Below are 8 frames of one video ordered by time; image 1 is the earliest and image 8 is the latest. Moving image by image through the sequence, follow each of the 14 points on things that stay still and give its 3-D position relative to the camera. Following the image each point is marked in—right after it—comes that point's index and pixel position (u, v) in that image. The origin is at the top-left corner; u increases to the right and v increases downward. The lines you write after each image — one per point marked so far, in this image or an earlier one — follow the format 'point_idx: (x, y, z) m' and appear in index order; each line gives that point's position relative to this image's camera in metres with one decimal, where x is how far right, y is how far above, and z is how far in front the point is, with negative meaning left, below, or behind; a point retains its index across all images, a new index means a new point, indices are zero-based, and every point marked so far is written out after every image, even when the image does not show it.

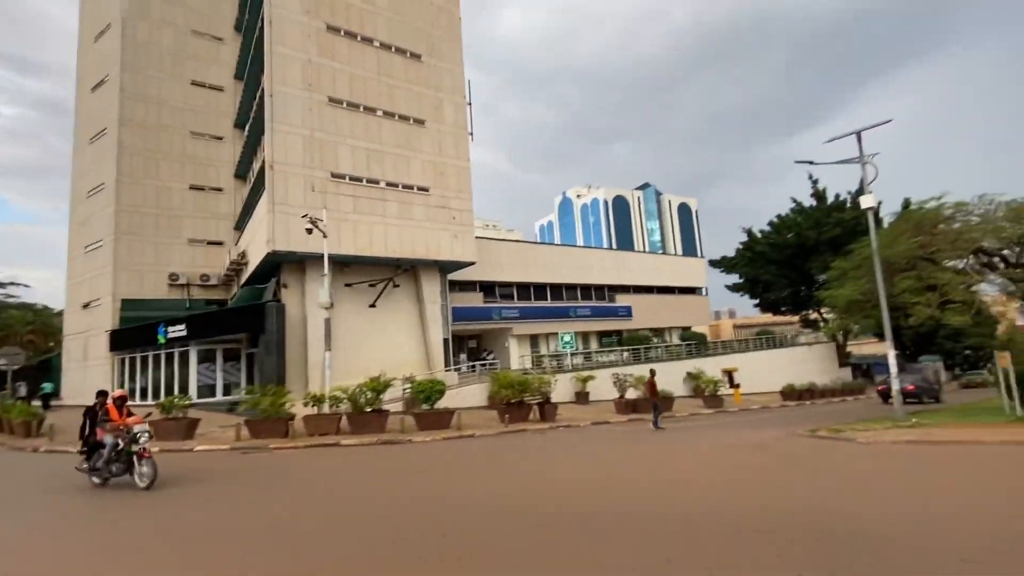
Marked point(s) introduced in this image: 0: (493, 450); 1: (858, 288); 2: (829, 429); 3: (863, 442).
0: (-0.5, -4.0, +12.0) m
1: (+14.0, 0.0, +19.4) m
2: (+9.4, -4.2, +14.2) m
3: (+9.0, -3.9, +12.4) m
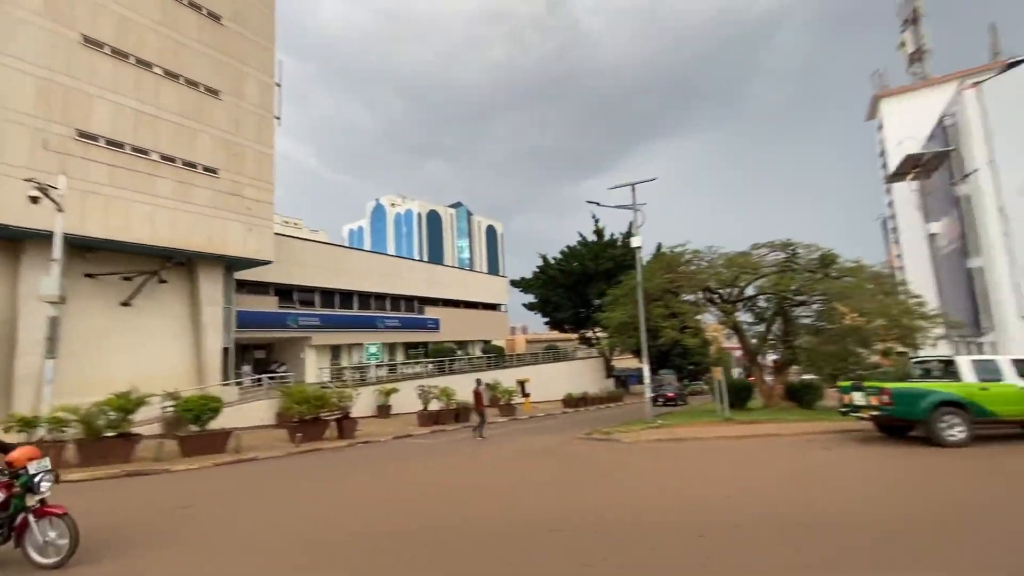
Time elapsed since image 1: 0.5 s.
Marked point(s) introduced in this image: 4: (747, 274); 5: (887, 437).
0: (-5.1, -4.1, +10.7) m
1: (+5.5, -1.2, +23.3) m
2: (+3.0, -5.0, +16.5) m
3: (+3.4, -4.7, +14.7) m
4: (+9.3, +0.6, +19.0) m
5: (+10.9, -4.3, +13.9) m
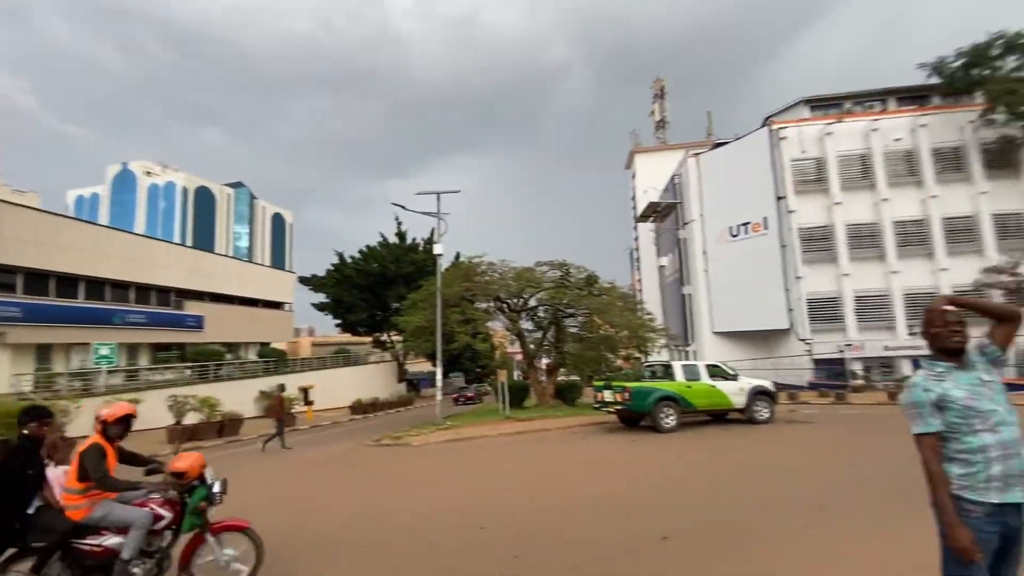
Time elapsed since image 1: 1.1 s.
0: (-9.3, -3.7, +7.7) m
1: (-4.4, -1.4, +23.6) m
2: (-4.2, -5.1, +16.3) m
3: (-3.1, -4.9, +14.9) m
4: (+0.8, +0.1, +21.2) m
5: (+4.1, -5.0, +17.1) m
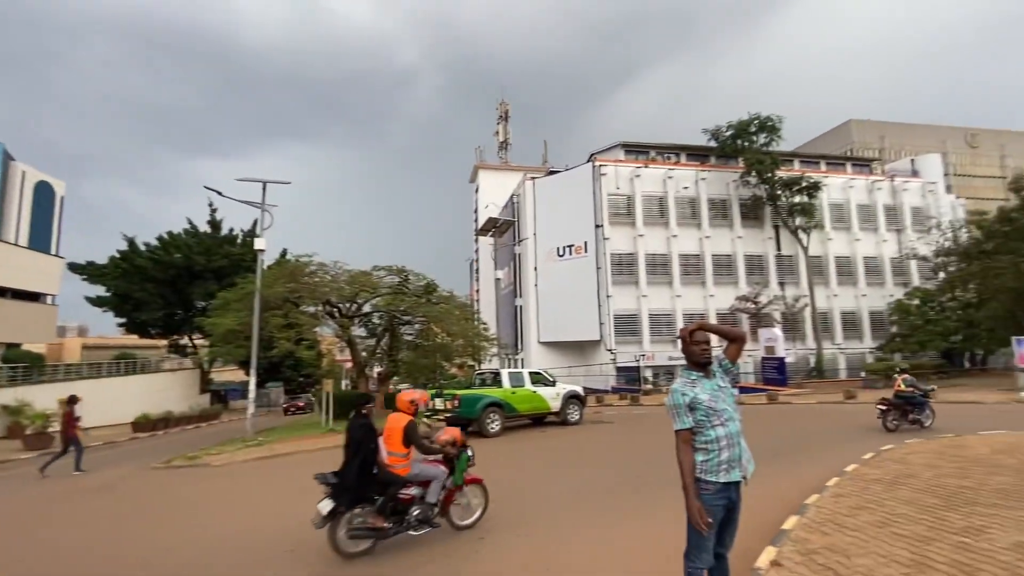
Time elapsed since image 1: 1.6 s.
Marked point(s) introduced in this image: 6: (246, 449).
0: (-11.6, -3.3, +4.4) m
1: (-12.0, -1.4, +21.0) m
2: (-9.6, -5.0, +14.1) m
3: (-8.1, -4.8, +13.1) m
4: (-6.2, -0.2, +20.5) m
5: (-2.1, -5.3, +17.5) m
6: (-8.3, -5.0, +15.0) m
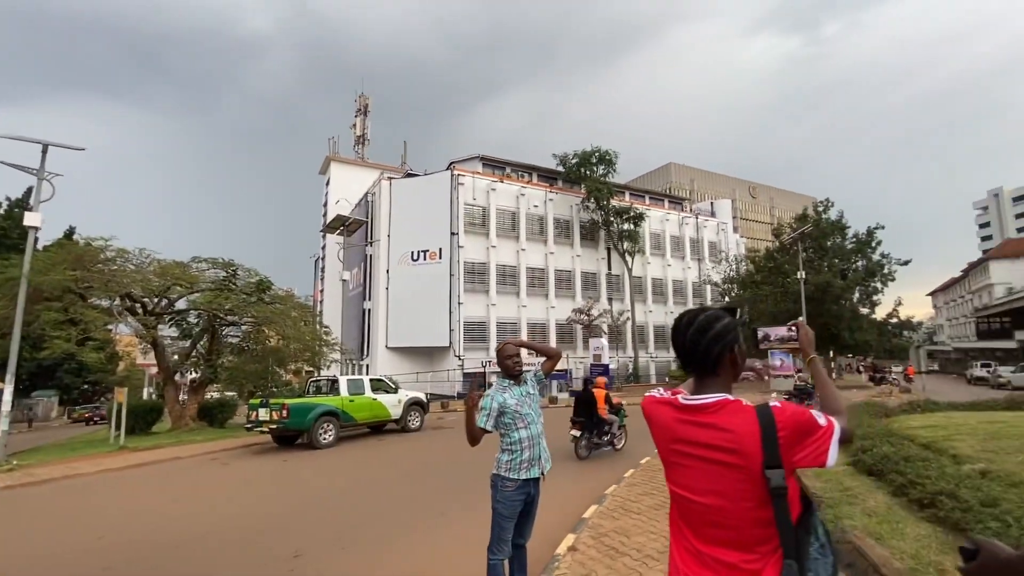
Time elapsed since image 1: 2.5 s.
0: (-12.9, -2.7, +0.9) m
1: (-18.2, -0.8, +16.7) m
2: (-14.0, -4.6, +10.8) m
3: (-12.3, -4.5, +10.2) m
4: (-12.4, 0.0, +18.0) m
5: (-7.9, -5.4, +16.2) m
6: (-13.0, -4.7, +12.0) m
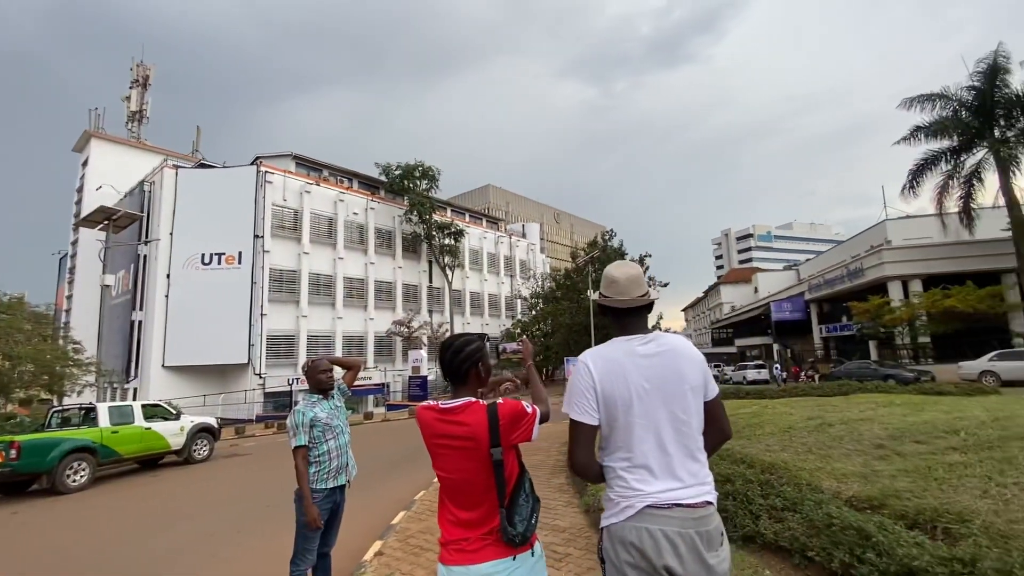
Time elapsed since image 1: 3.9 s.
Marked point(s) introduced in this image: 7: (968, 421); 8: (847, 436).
0: (-12.7, -2.5, -3.2) m
1: (-23.3, -0.8, +9.7) m
2: (-17.3, -4.5, +5.5) m
3: (-15.5, -4.4, +5.7) m
4: (-18.3, -0.1, +12.9) m
5: (-13.6, -5.6, +12.8) m
6: (-16.9, -4.6, +7.0) m
7: (+8.0, -2.3, +8.5) m
8: (+6.0, -2.7, +8.7) m
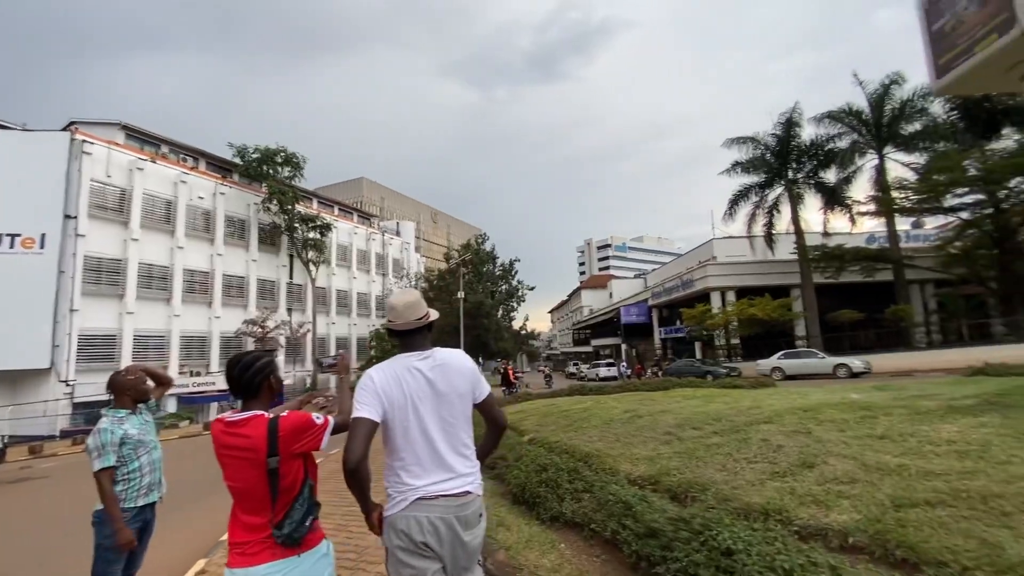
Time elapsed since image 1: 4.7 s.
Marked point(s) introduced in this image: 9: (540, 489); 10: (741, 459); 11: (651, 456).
0: (-12.1, -2.3, -6.0) m
1: (-25.6, -0.2, +3.8) m
2: (-18.9, -4.1, +1.3) m
3: (-17.1, -4.1, +1.9) m
4: (-21.6, +0.4, +8.2) m
5: (-17.1, -5.3, +9.3) m
6: (-18.8, -4.2, +2.8) m
7: (+4.9, -2.7, +10.6) m
8: (+2.9, -3.0, +10.3) m
9: (+0.4, -3.0, +7.3) m
10: (+3.3, -2.4, +6.9) m
11: (+2.3, -2.8, +8.1) m
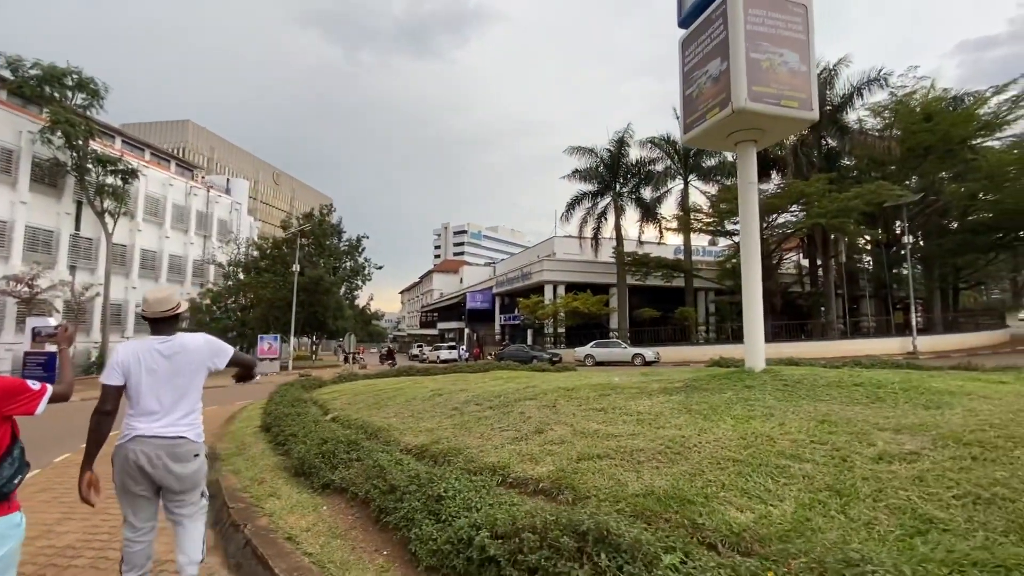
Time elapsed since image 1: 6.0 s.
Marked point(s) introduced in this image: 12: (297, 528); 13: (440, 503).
0: (-11.0, -1.7, -8.7) m
1: (-26.6, +1.9, -3.5) m
2: (-19.8, -2.7, -3.8) m
3: (-18.3, -2.8, -2.7) m
4: (-24.1, +2.3, +1.9) m
5: (-20.6, -3.6, +4.4) m
6: (-20.2, -2.7, -2.3) m
7: (+0.2, -2.6, +12.2) m
8: (-1.6, -2.7, +11.4) m
9: (-3.1, -2.8, +7.7) m
10: (-0.3, -2.4, +8.2) m
11: (-1.5, -2.7, +9.1) m
12: (-2.7, -3.0, +6.0) m
13: (-0.8, -2.3, +5.1) m
